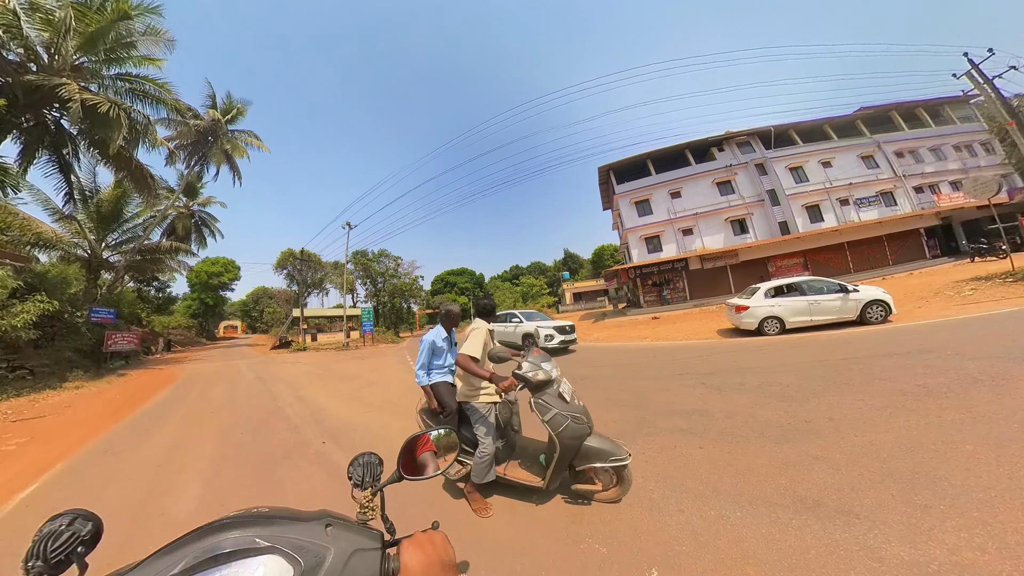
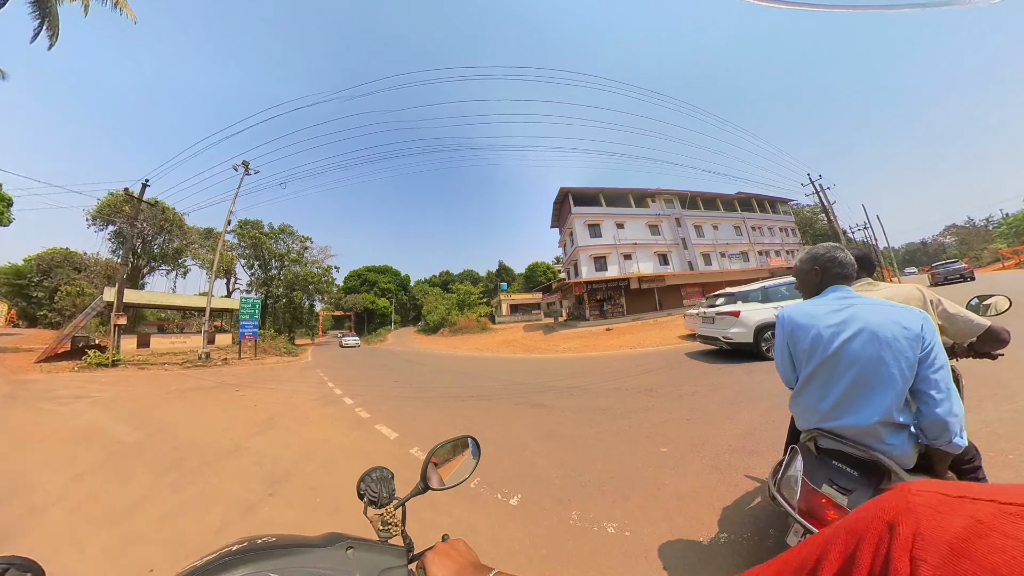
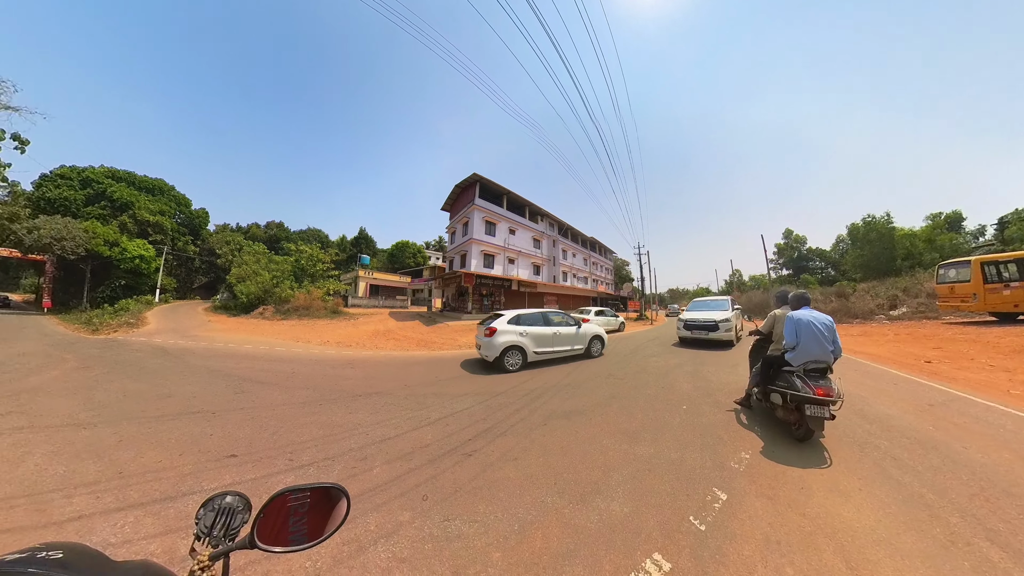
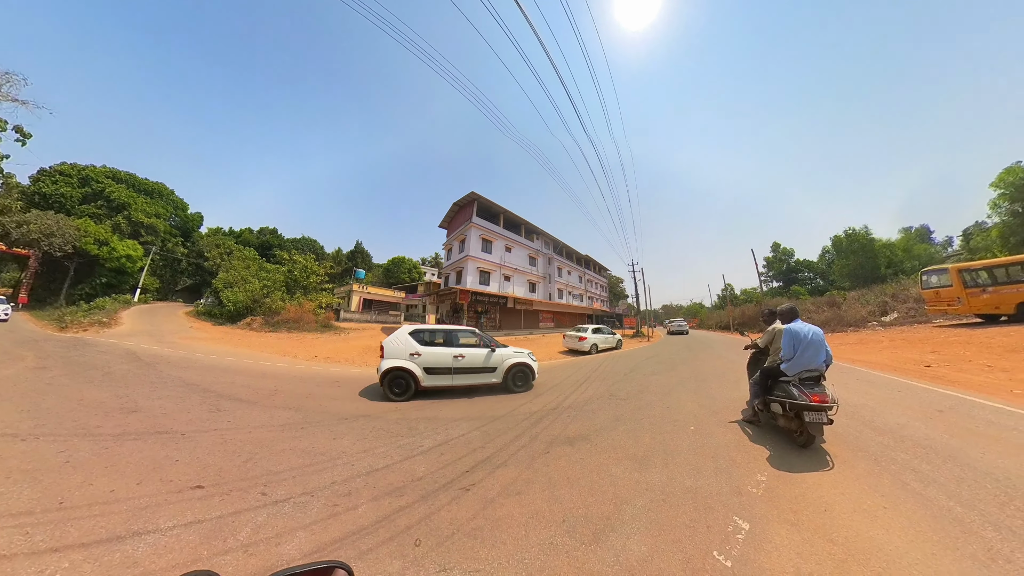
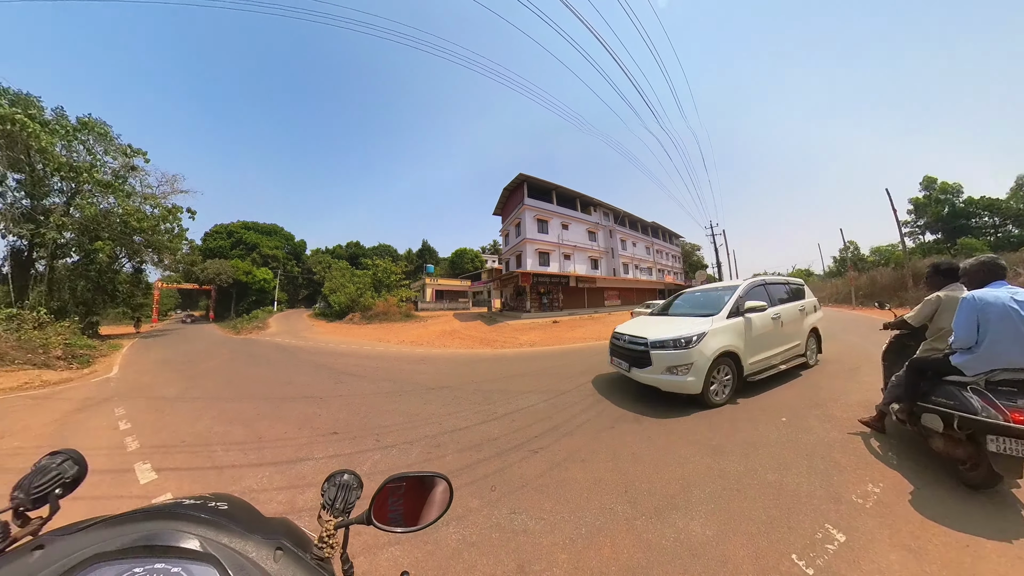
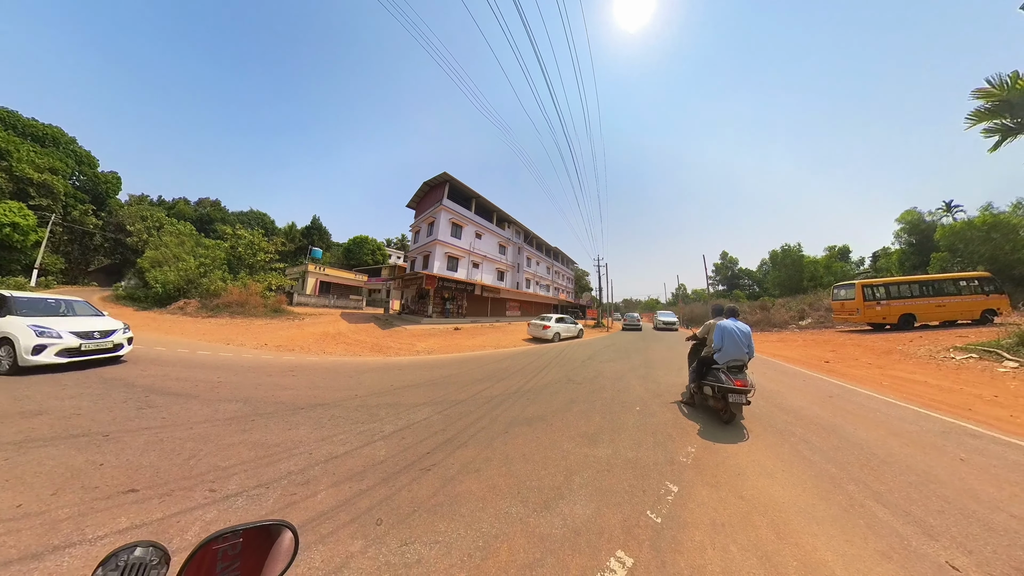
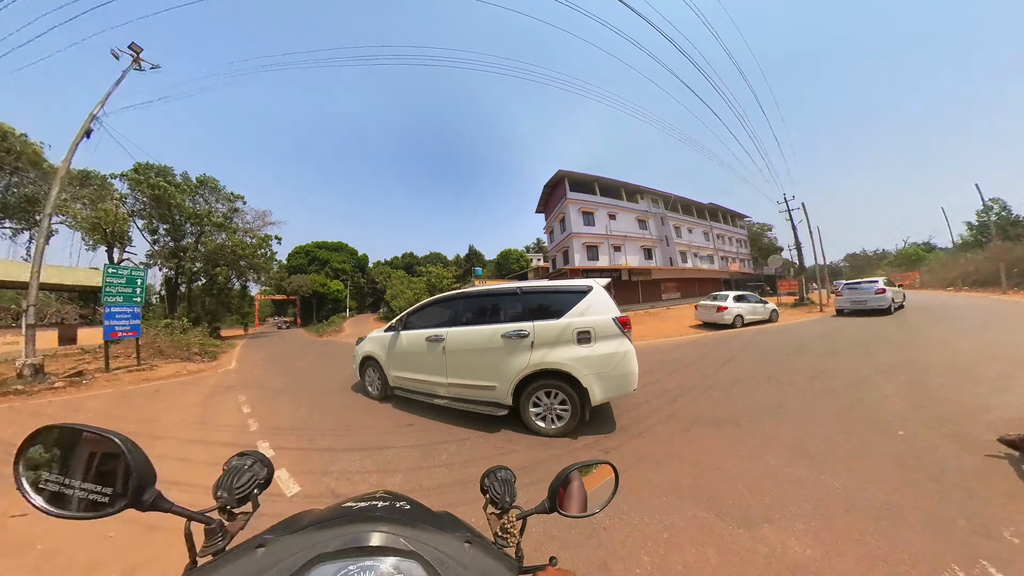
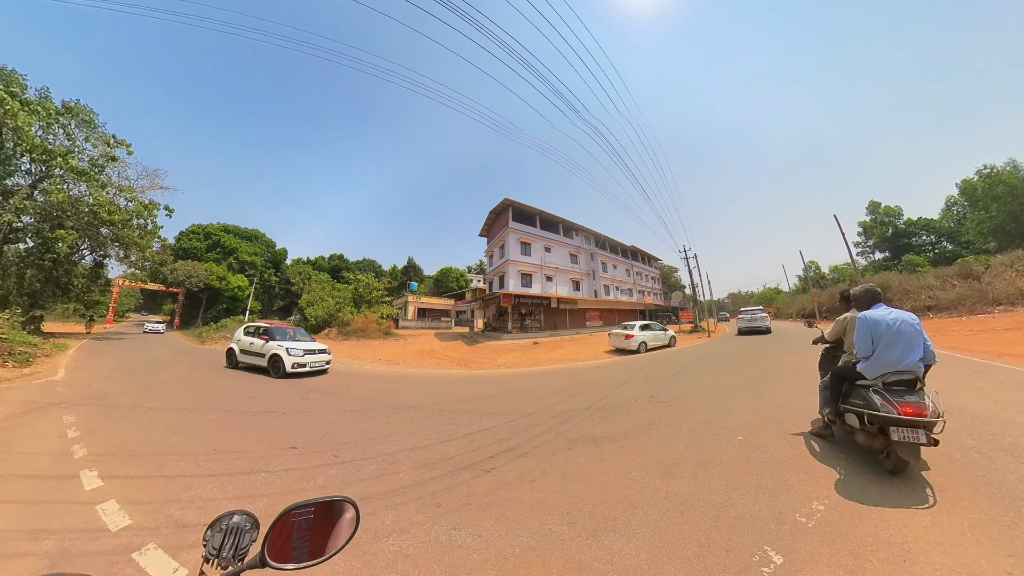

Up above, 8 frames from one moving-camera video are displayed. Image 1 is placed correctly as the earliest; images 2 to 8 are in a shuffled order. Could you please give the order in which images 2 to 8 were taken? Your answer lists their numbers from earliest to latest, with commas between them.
2, 8, 4, 6, 3, 5, 7
